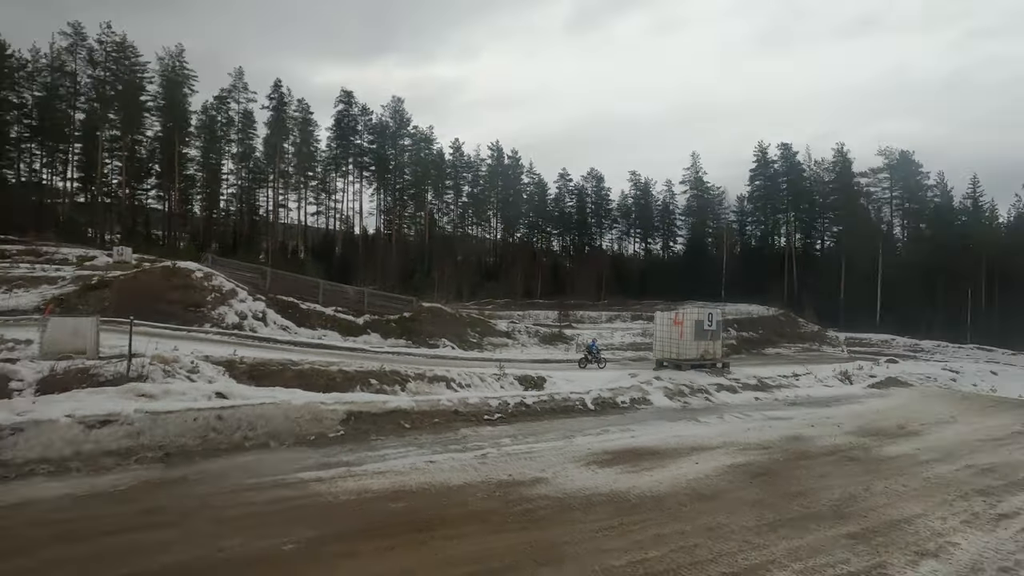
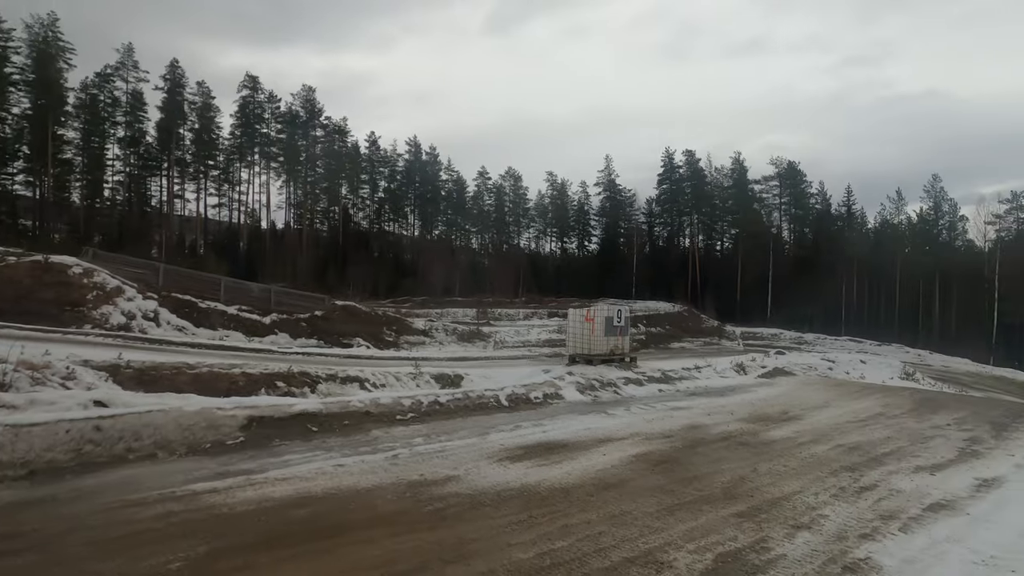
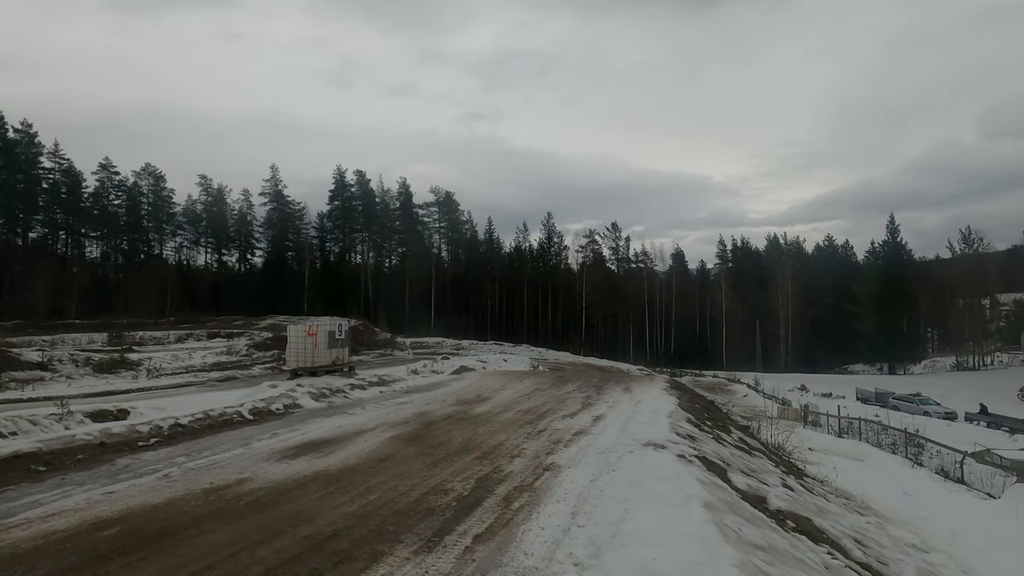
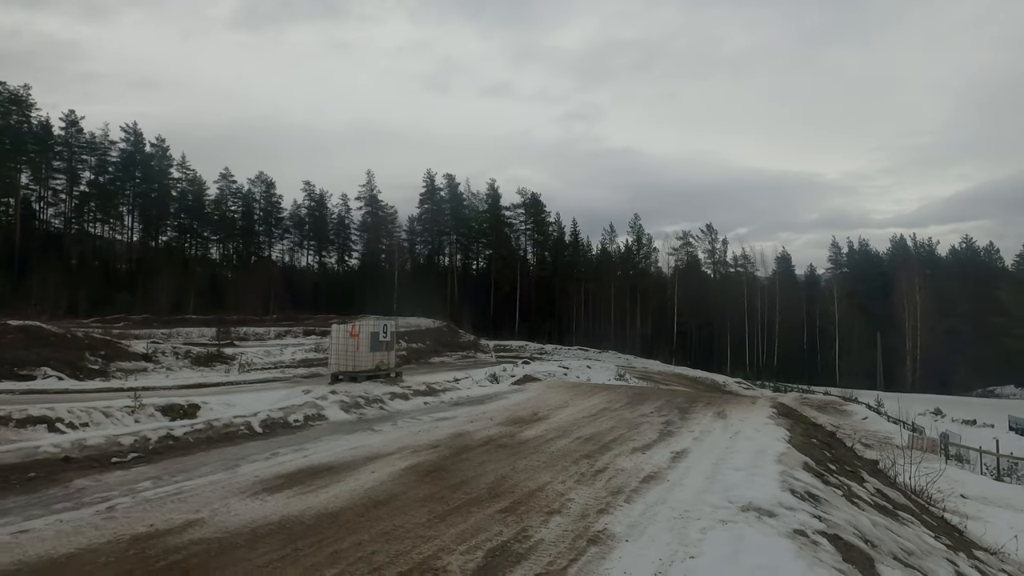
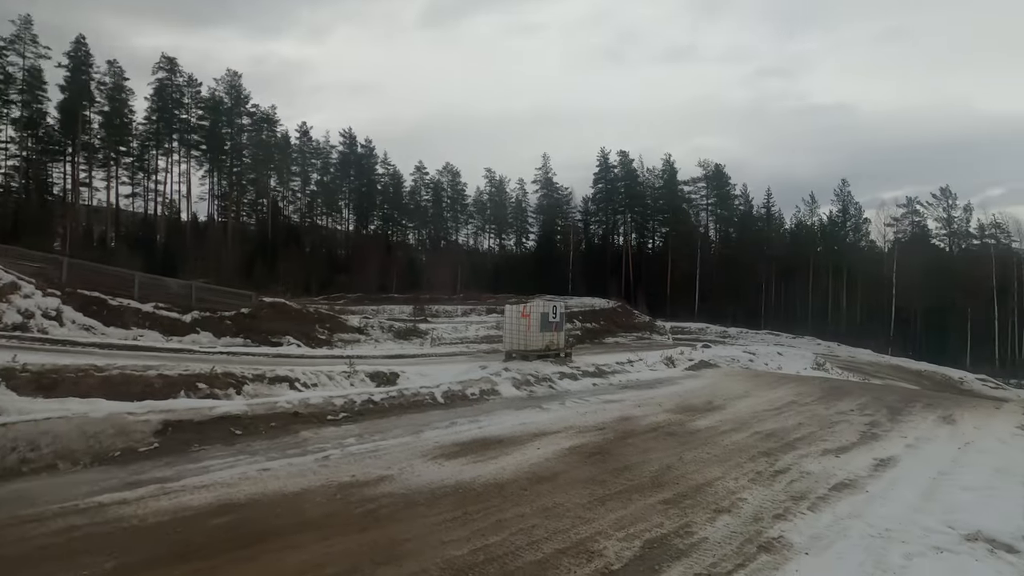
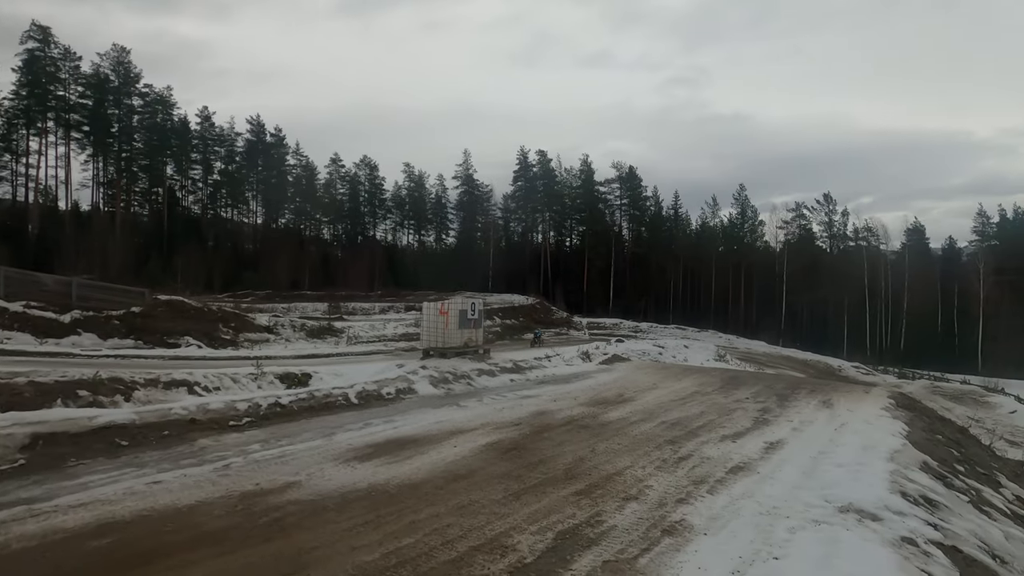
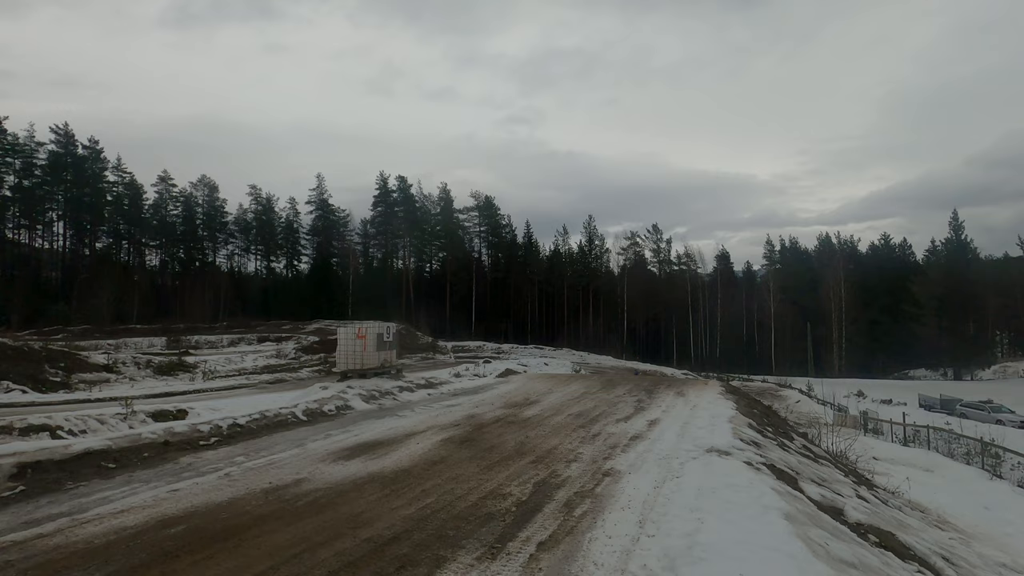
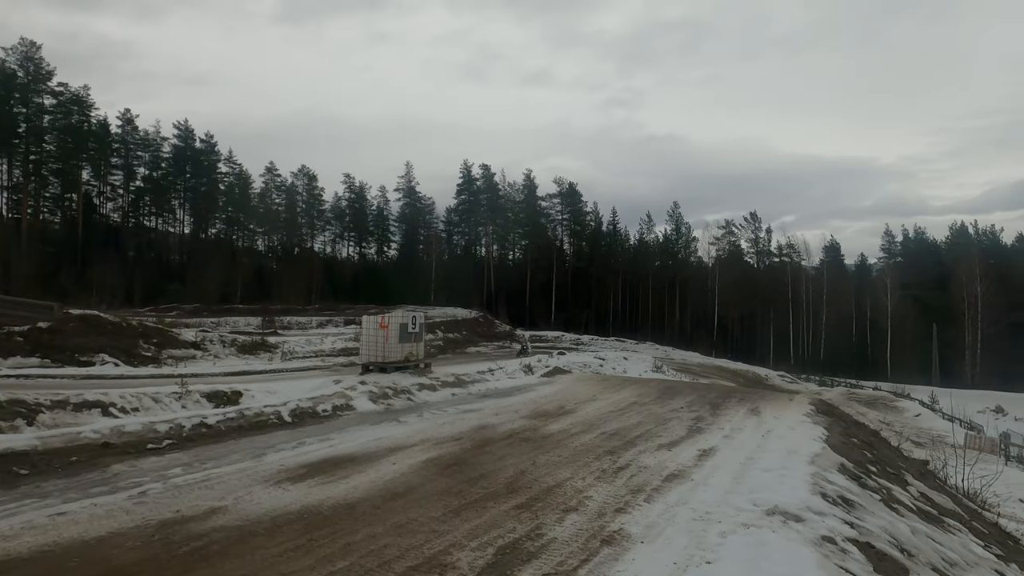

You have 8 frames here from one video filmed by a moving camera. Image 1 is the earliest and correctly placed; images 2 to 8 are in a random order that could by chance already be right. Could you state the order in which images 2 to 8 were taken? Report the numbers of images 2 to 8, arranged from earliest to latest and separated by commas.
2, 5, 6, 8, 4, 7, 3
